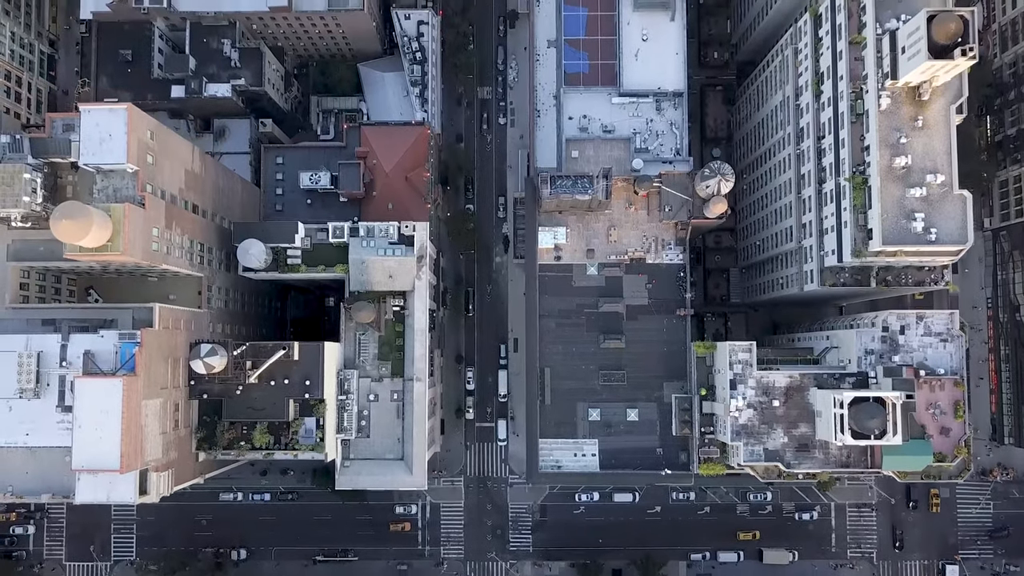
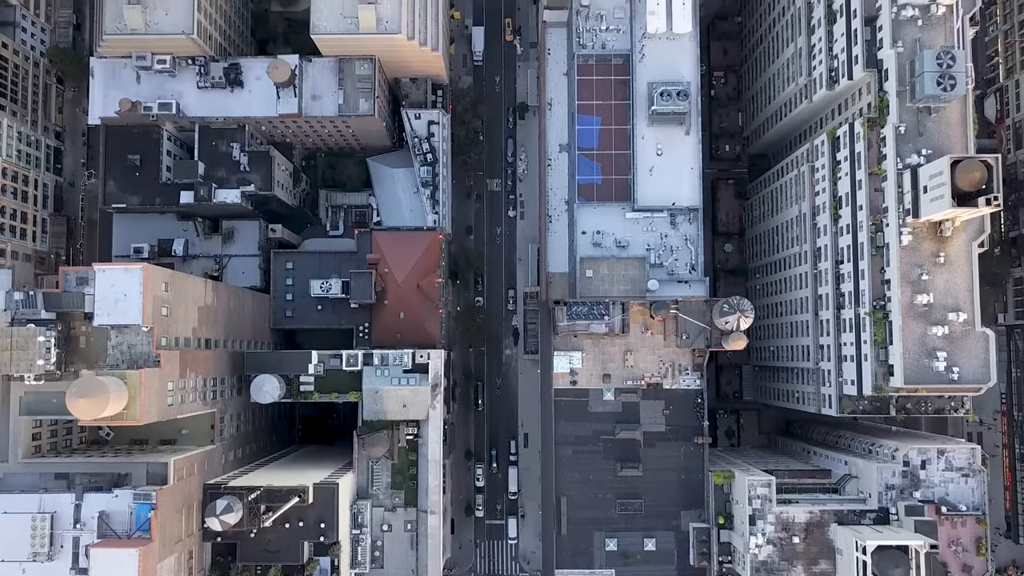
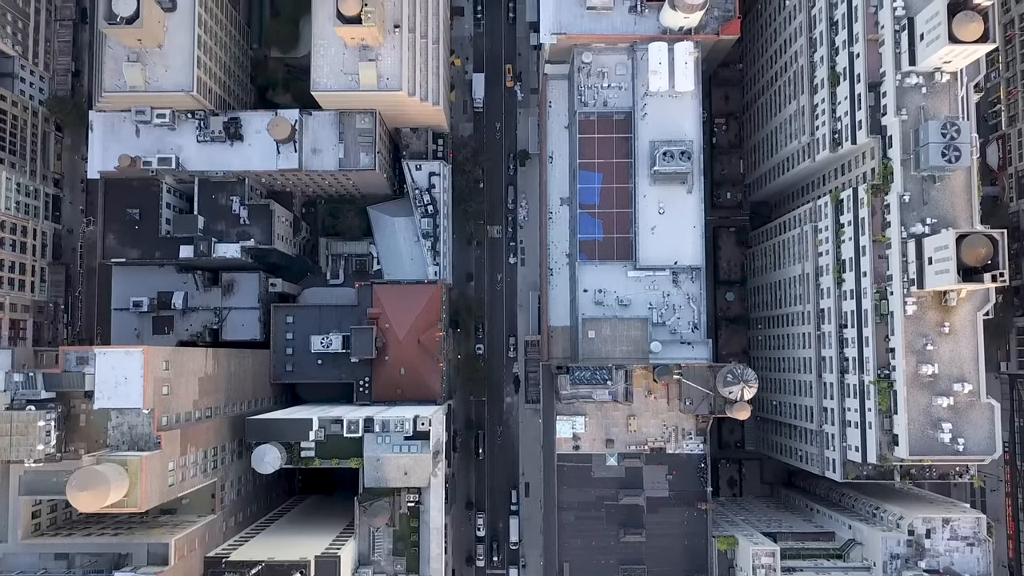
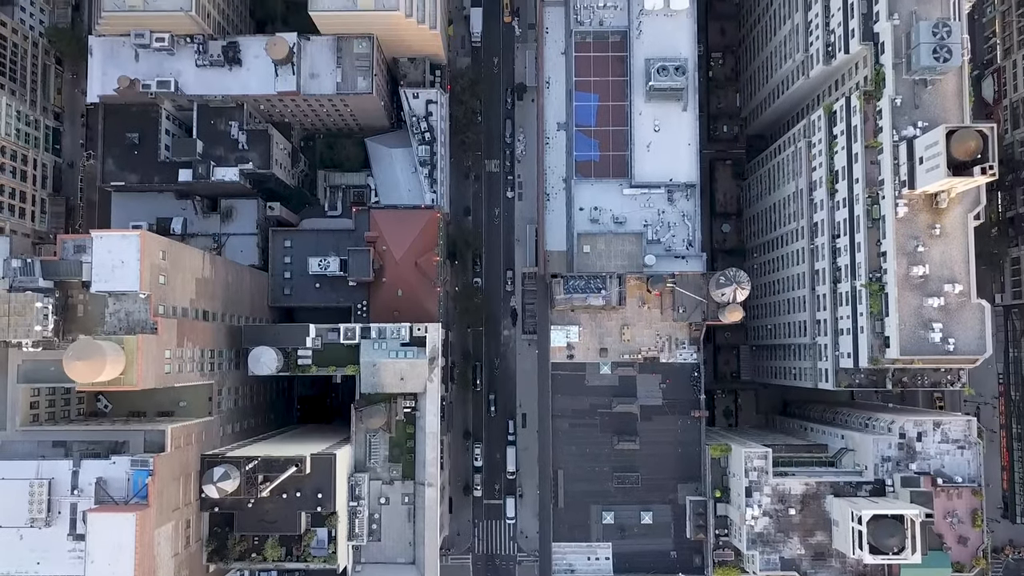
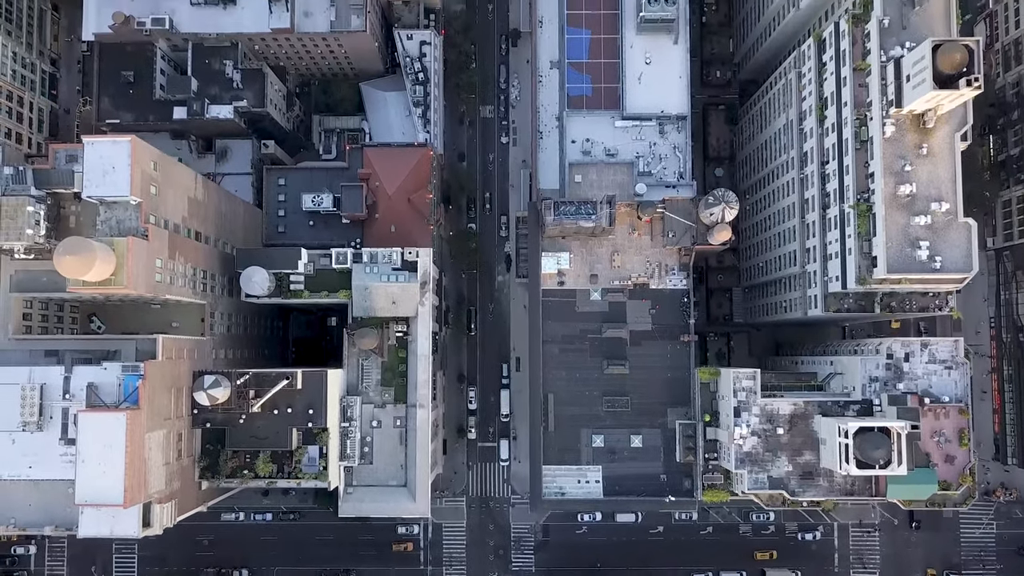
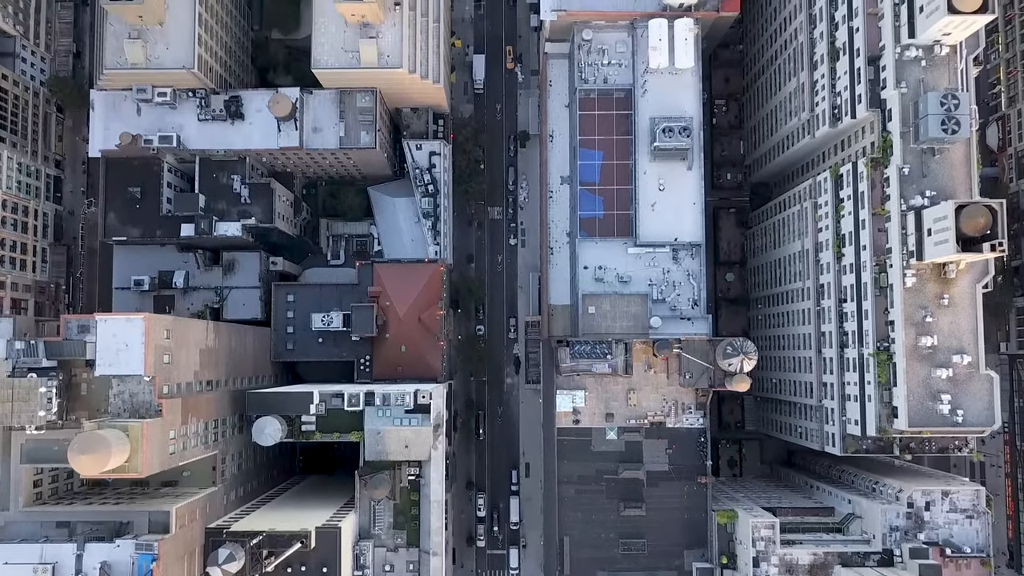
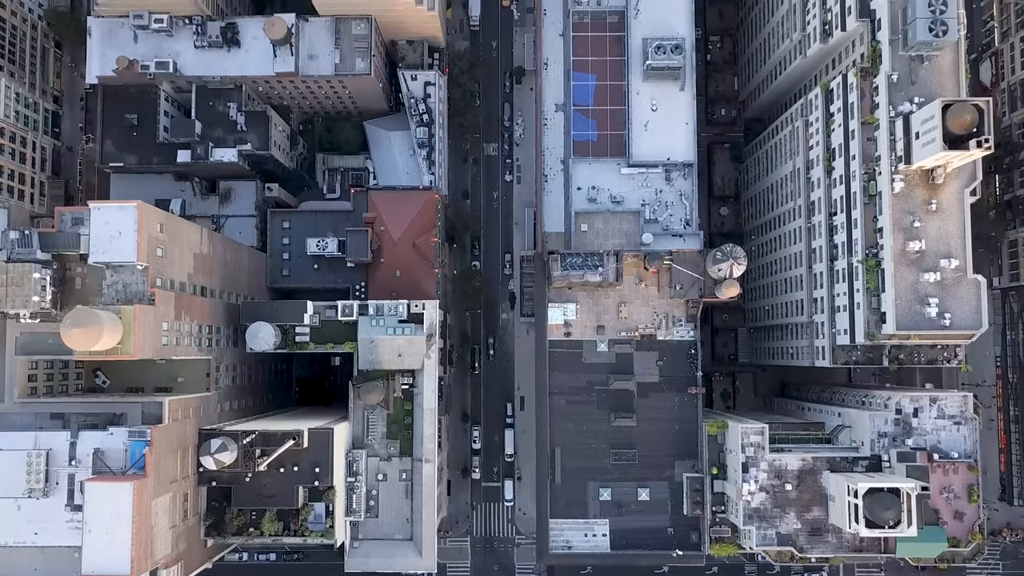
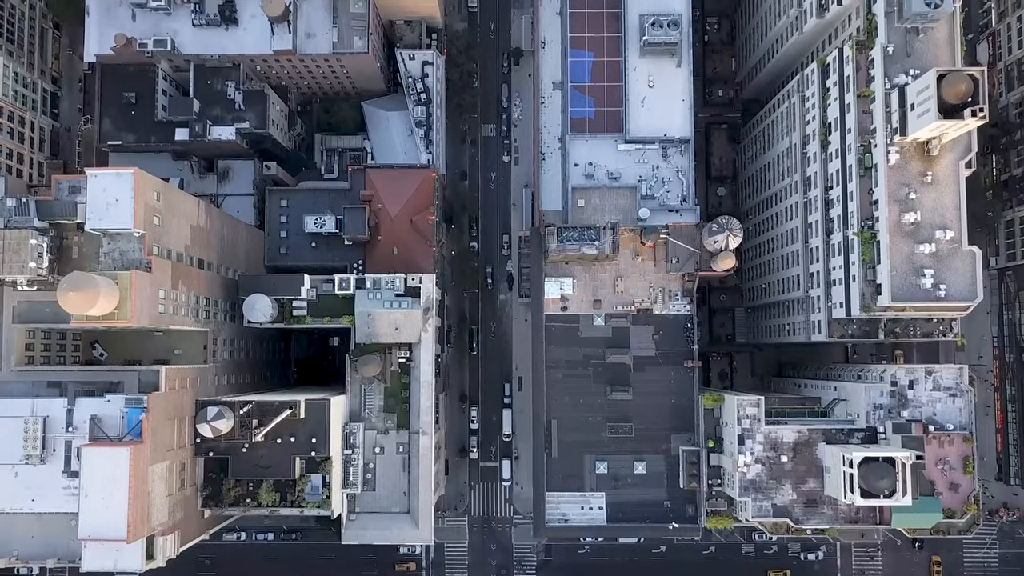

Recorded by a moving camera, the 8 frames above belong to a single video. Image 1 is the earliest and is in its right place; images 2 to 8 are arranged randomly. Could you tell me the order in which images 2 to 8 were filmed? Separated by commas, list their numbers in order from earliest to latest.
5, 8, 7, 4, 2, 6, 3
